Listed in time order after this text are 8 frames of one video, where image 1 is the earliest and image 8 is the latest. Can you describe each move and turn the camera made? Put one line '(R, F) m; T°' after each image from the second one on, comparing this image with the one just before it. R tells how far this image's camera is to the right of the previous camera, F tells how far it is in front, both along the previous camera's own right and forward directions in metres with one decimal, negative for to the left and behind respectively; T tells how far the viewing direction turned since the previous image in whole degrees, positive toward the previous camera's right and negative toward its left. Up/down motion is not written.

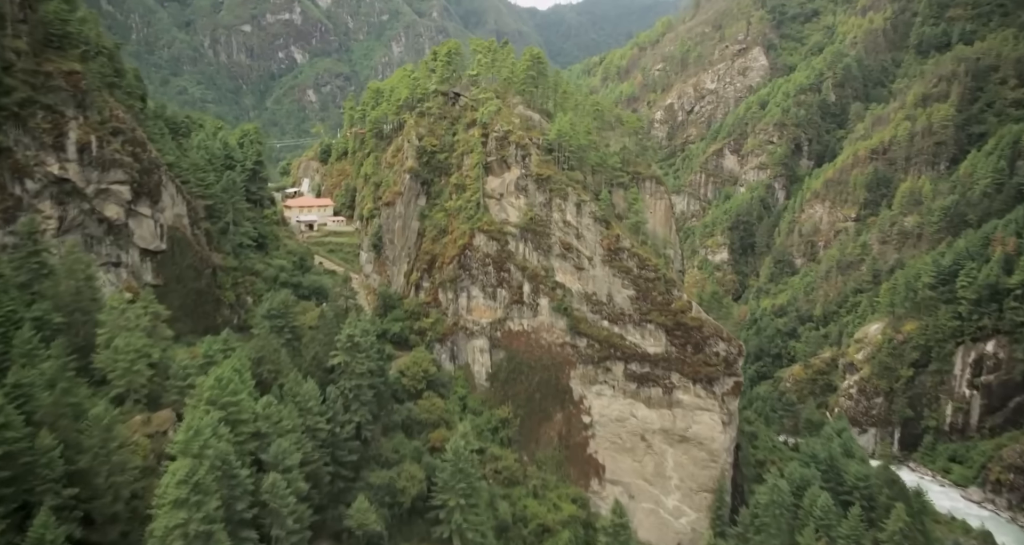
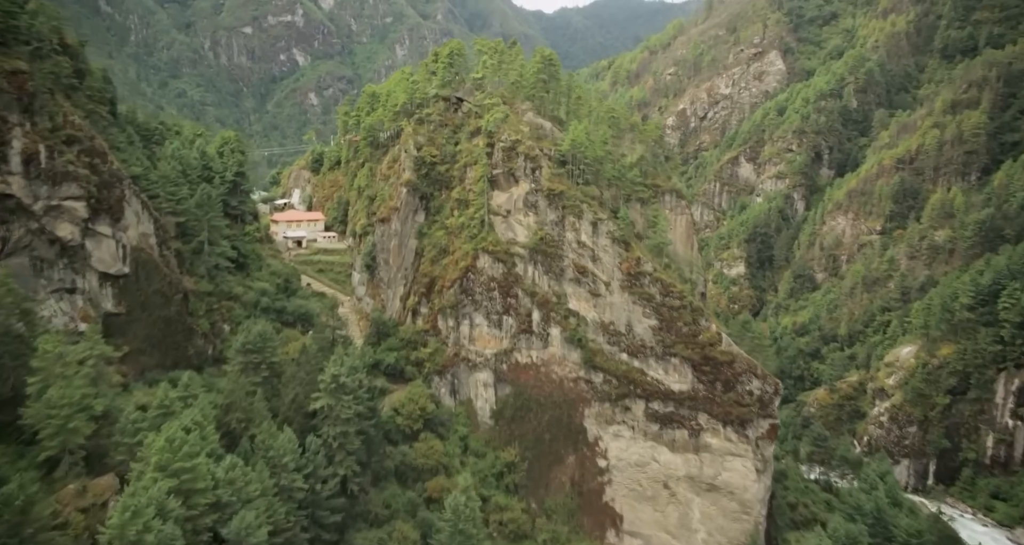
(-0.3, +6.0) m; 0°
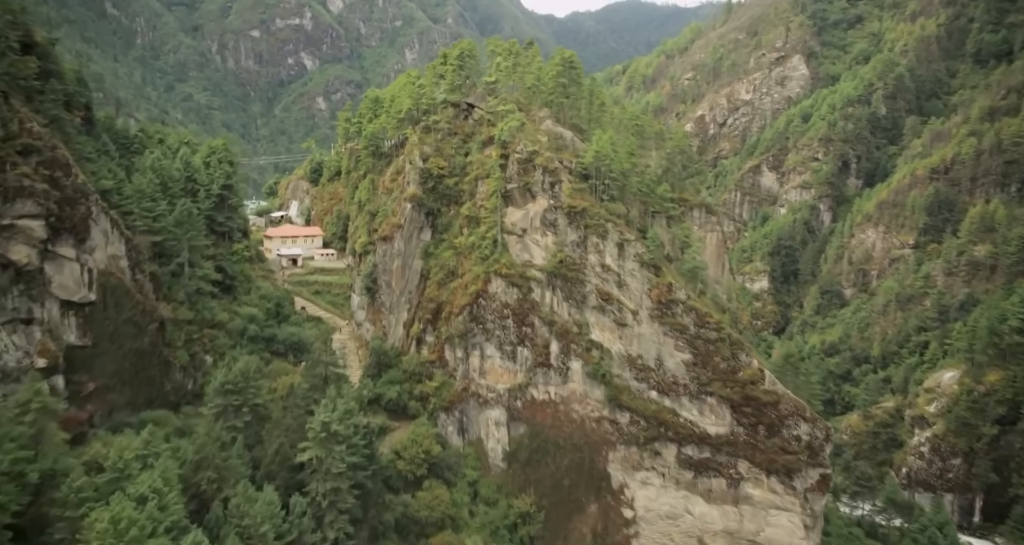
(-0.4, +5.5) m; -1°
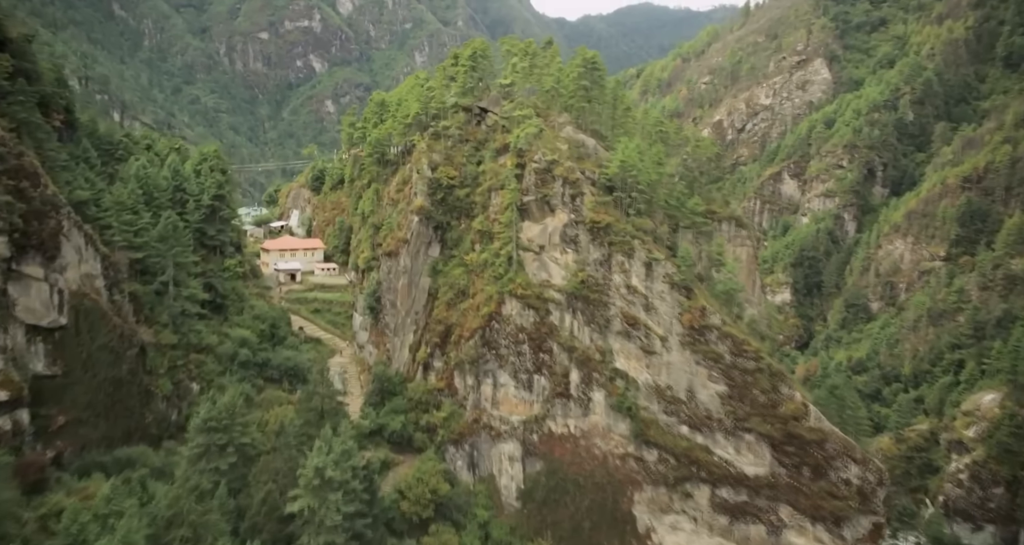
(-0.5, +4.2) m; -1°
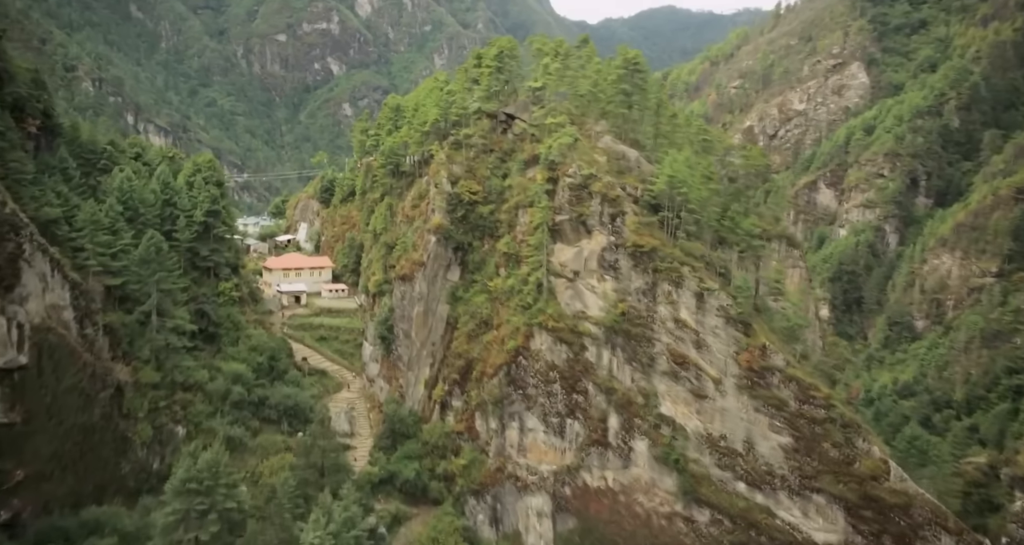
(-0.7, +5.3) m; -1°
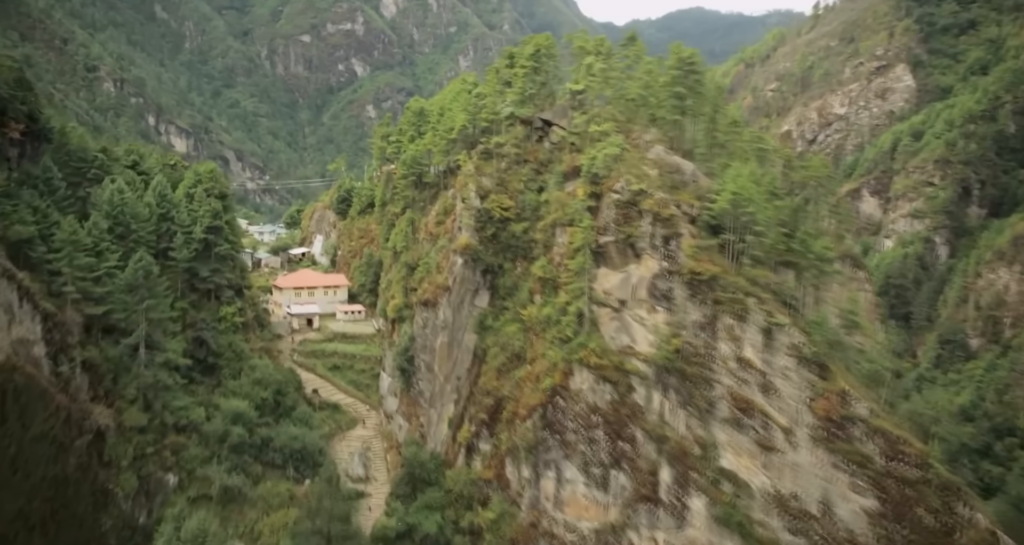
(-0.7, +4.7) m; -2°
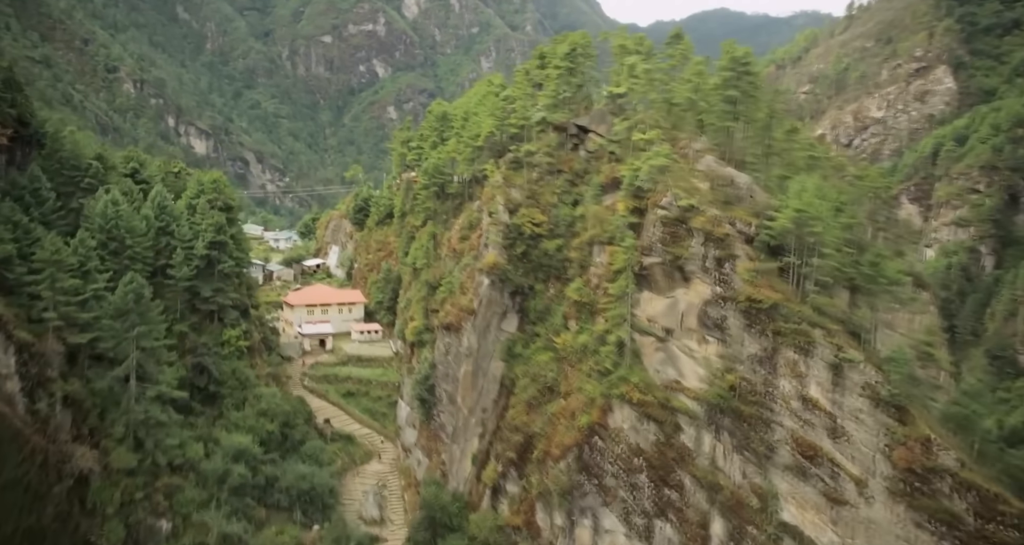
(-0.6, +3.5) m; -2°
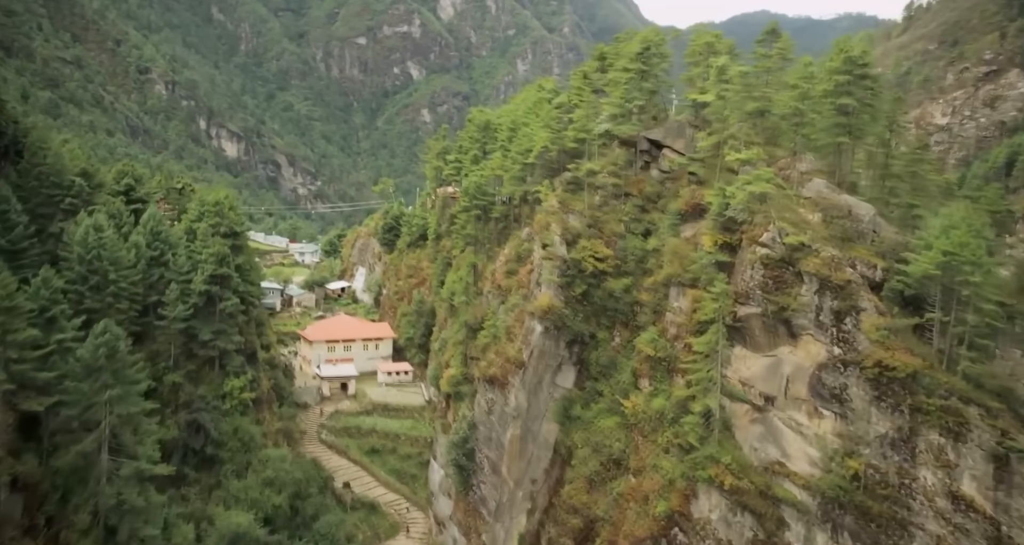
(-1.0, +5.7) m; -2°
